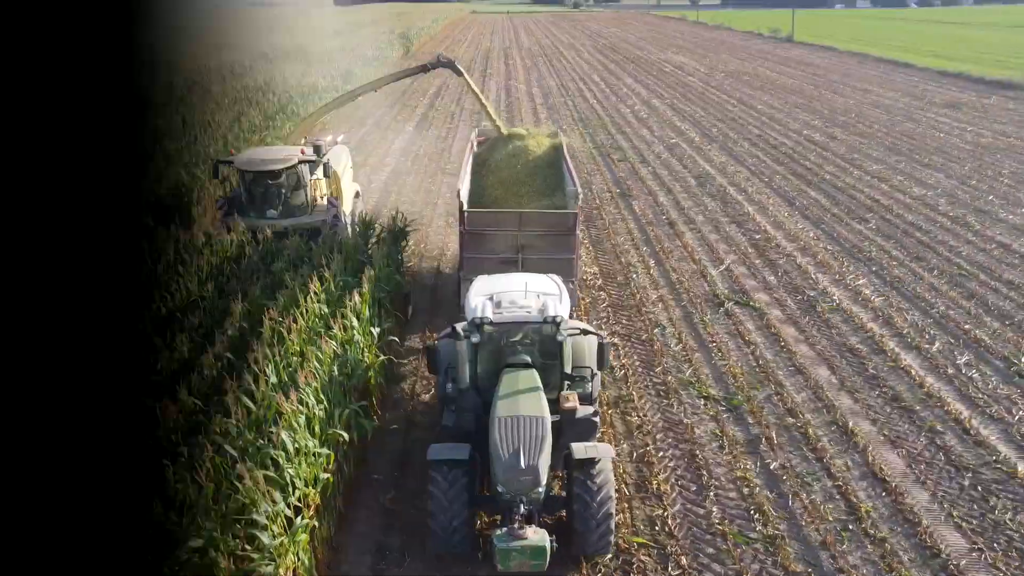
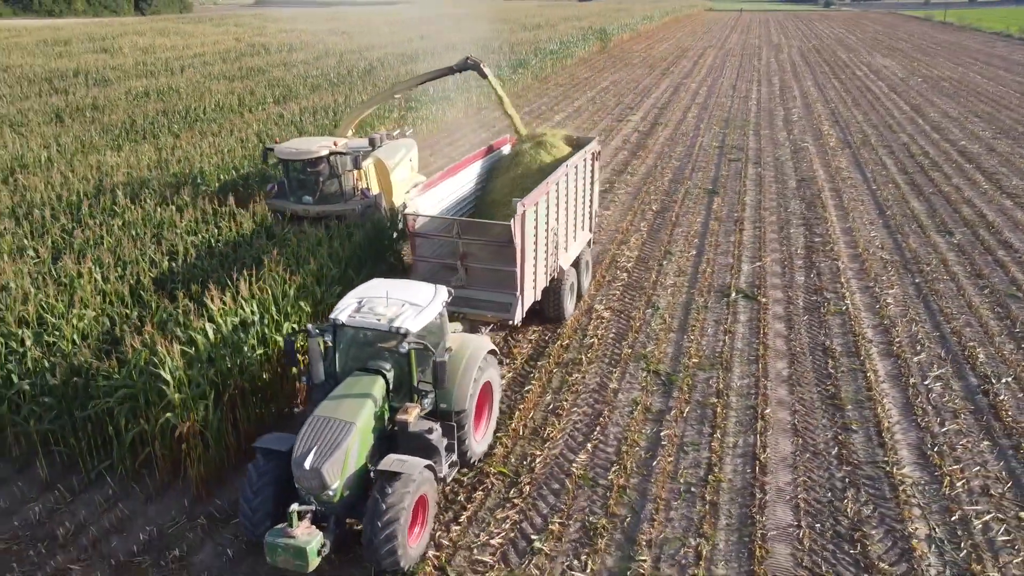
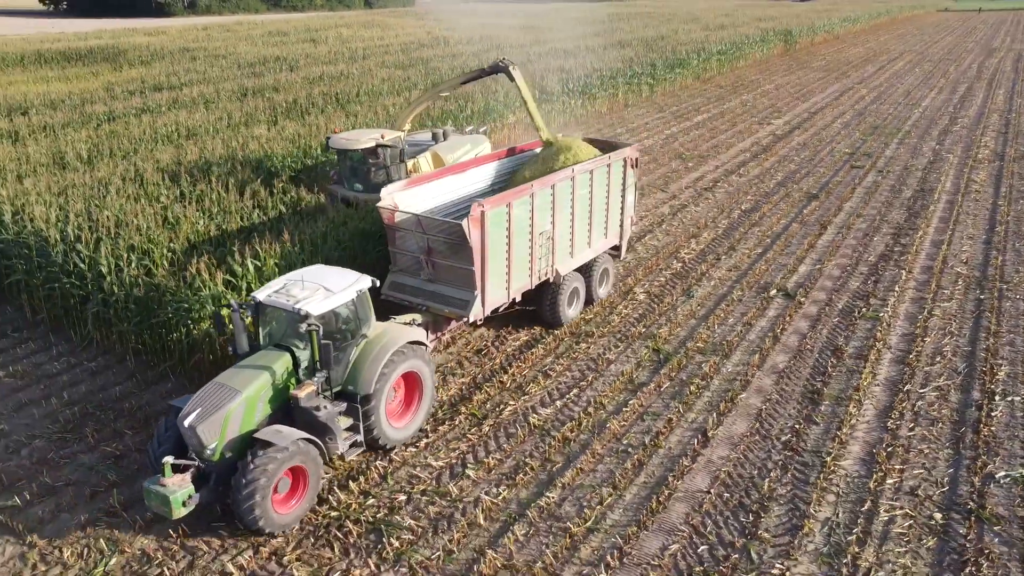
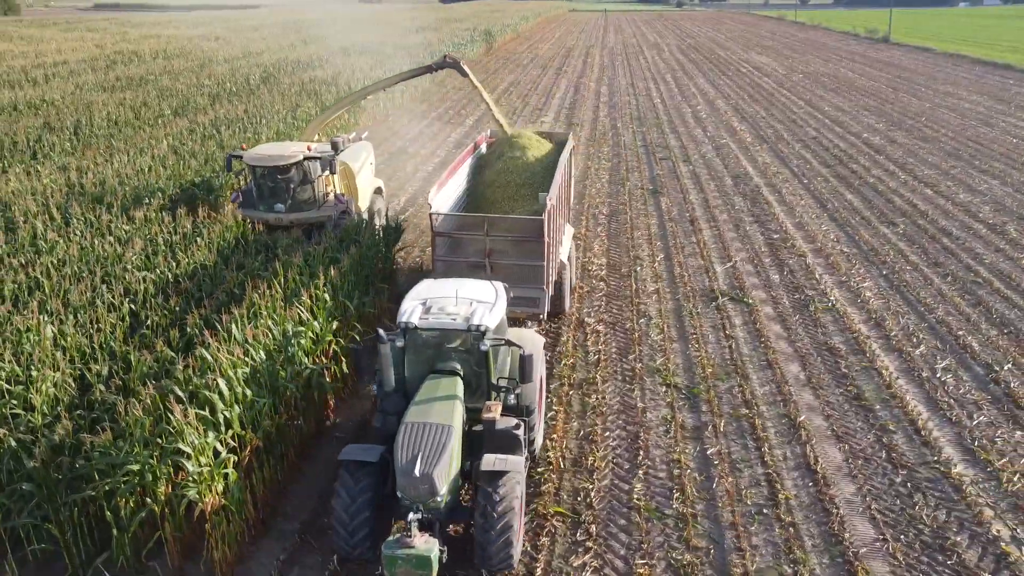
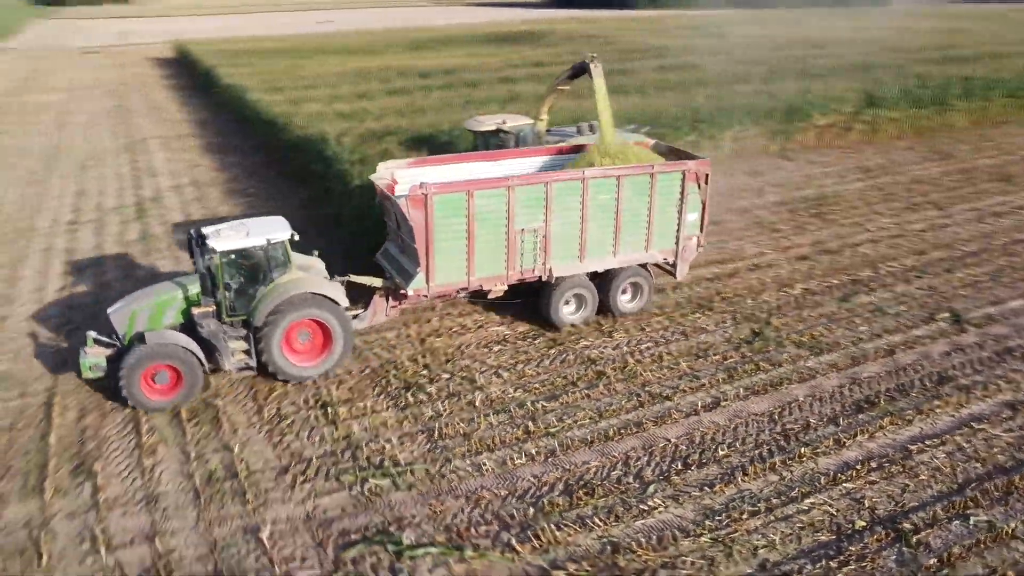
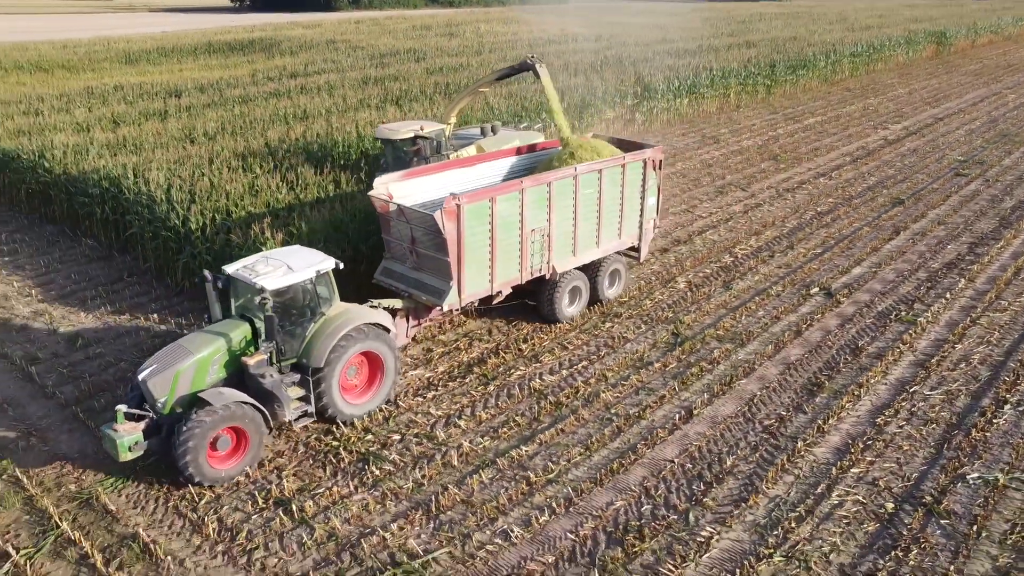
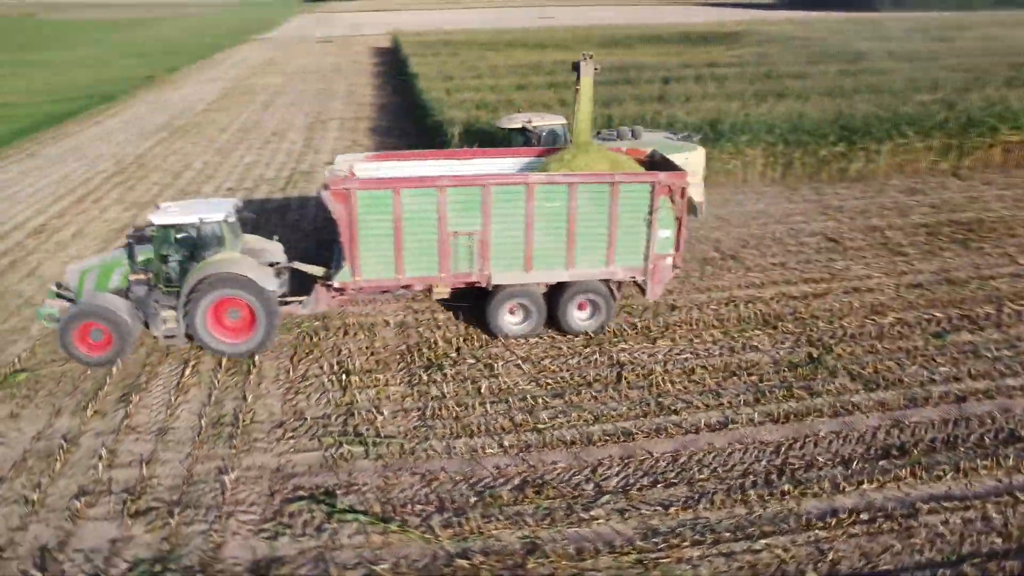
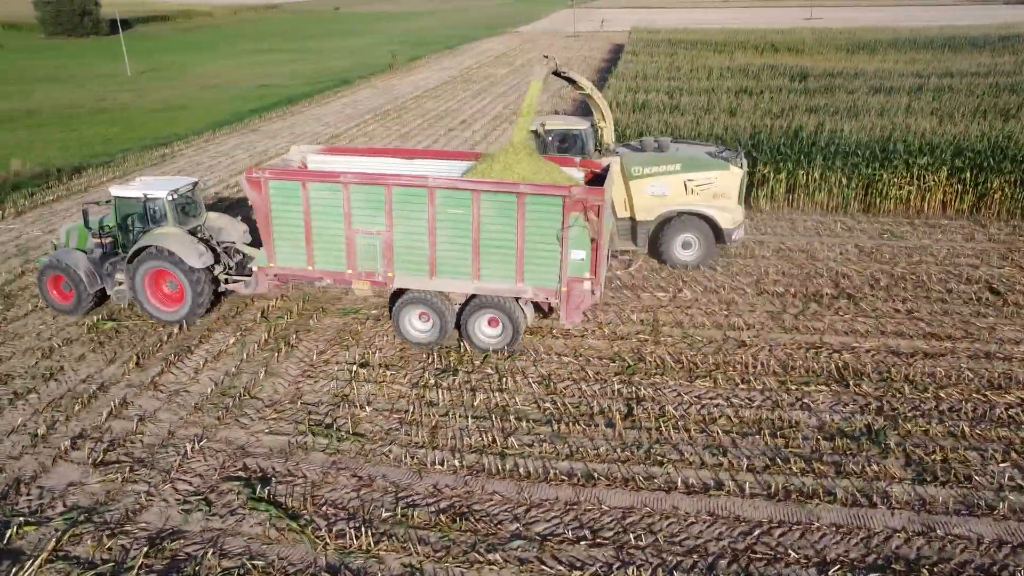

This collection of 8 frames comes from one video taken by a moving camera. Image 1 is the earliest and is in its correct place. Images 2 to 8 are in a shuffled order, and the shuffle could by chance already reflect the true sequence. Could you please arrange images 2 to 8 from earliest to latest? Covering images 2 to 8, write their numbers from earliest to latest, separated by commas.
4, 2, 3, 6, 5, 7, 8
